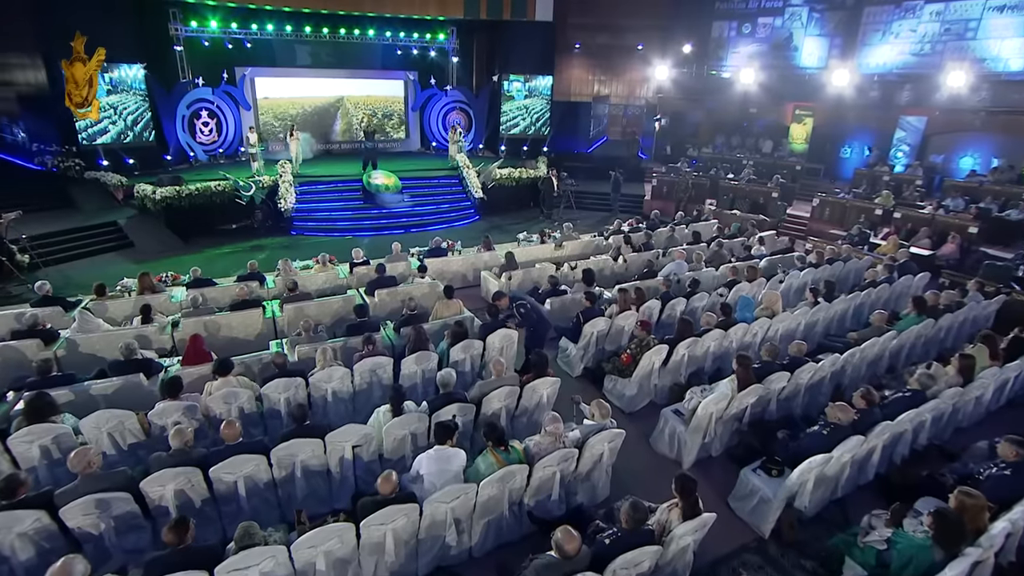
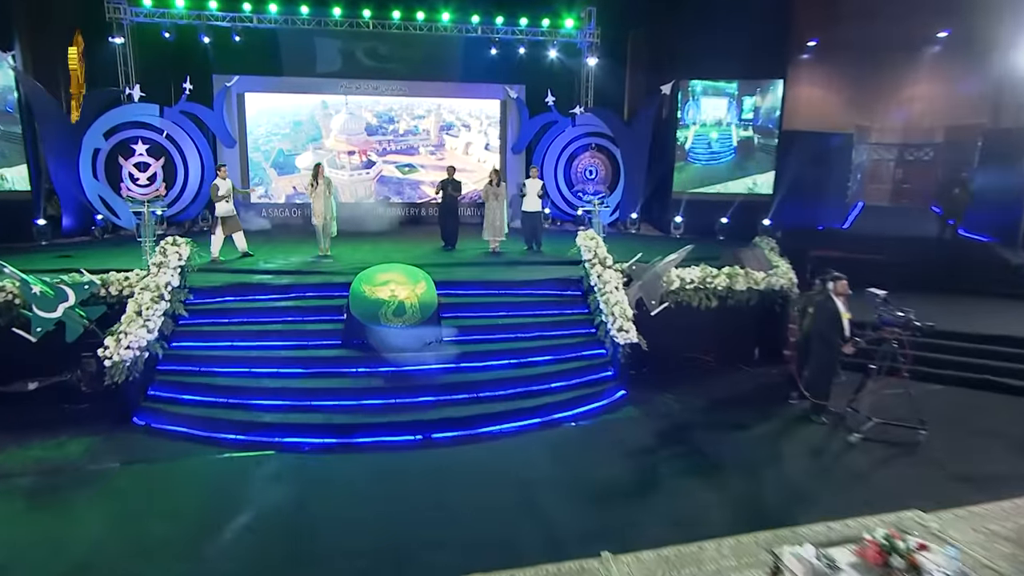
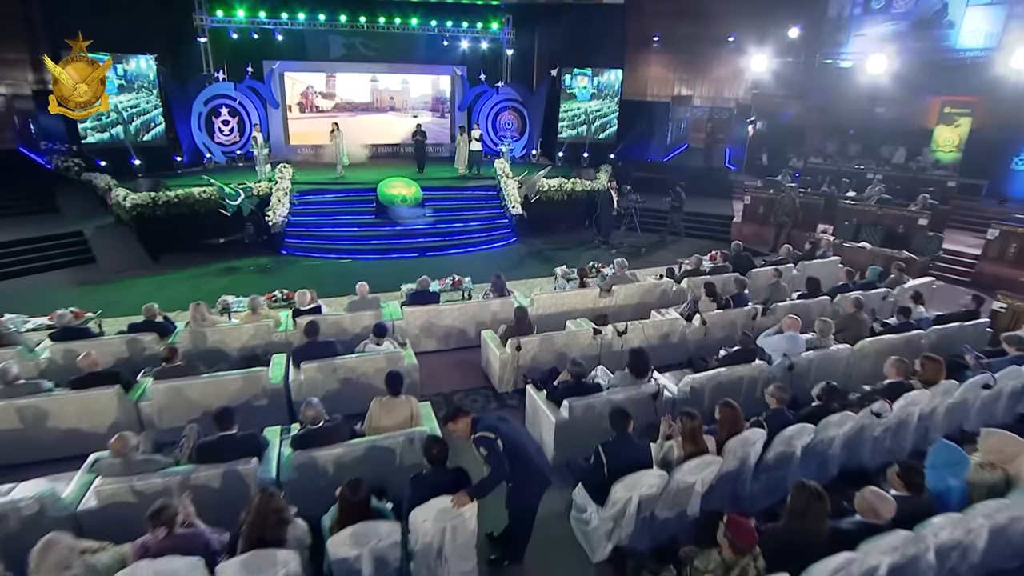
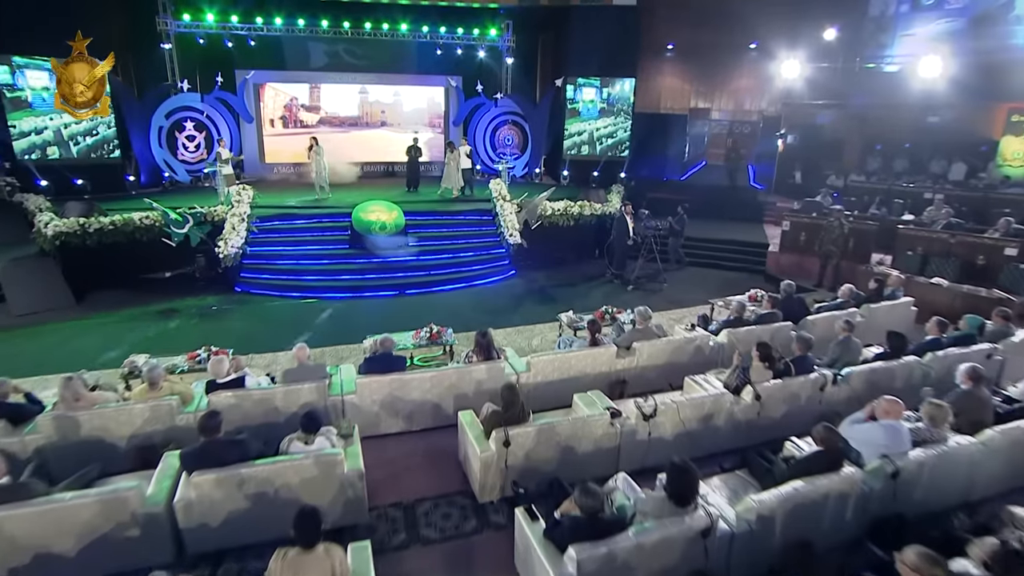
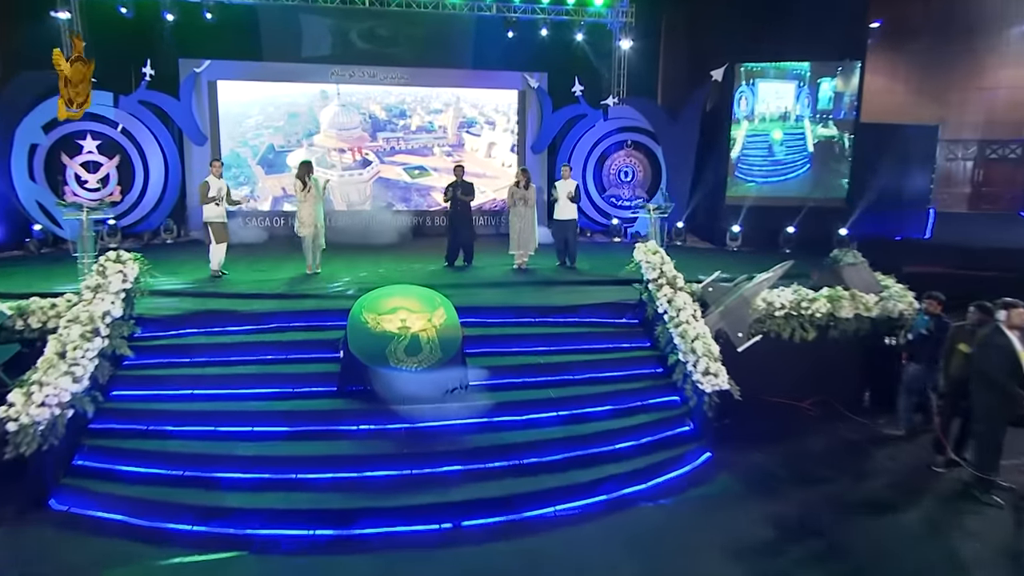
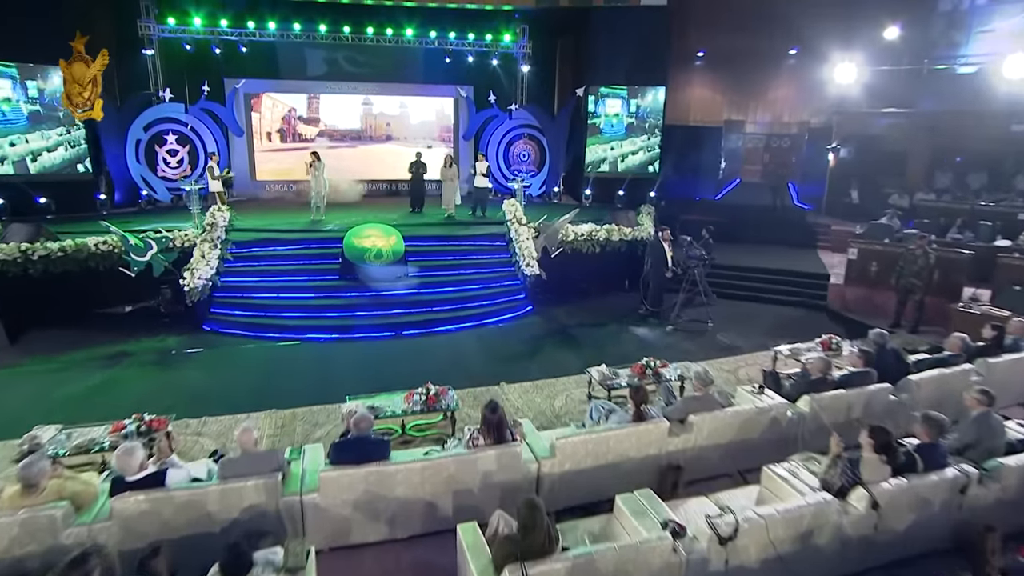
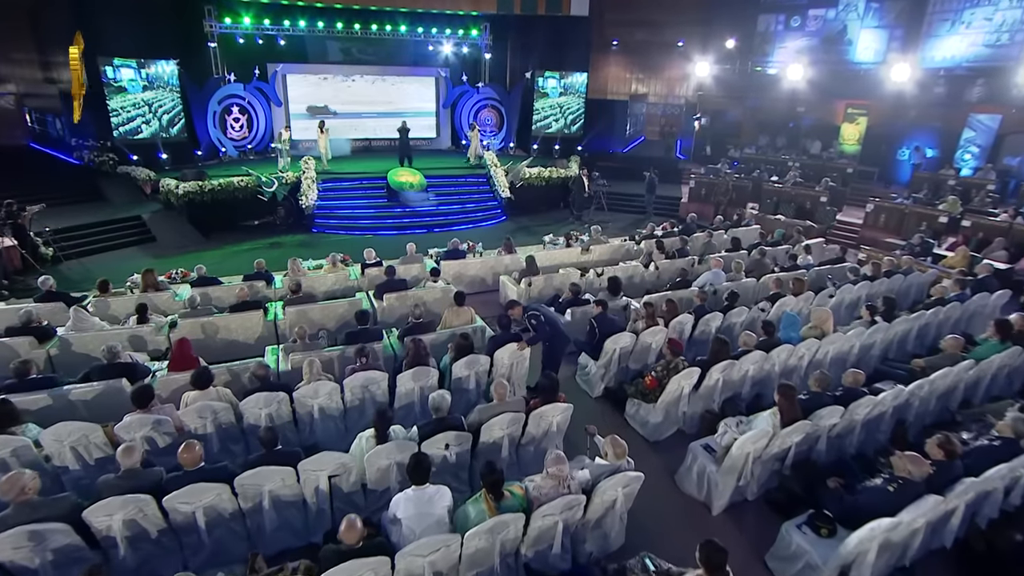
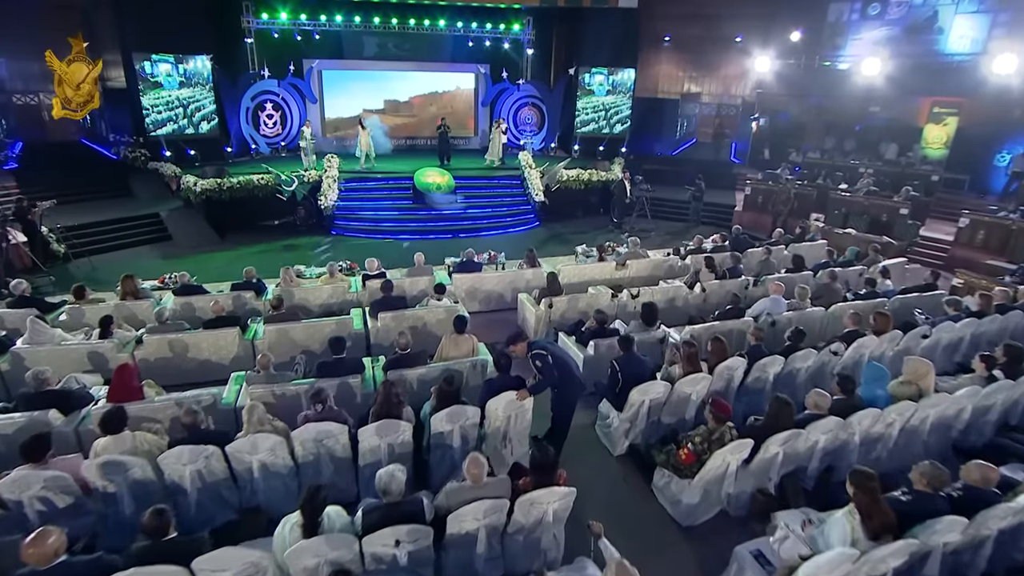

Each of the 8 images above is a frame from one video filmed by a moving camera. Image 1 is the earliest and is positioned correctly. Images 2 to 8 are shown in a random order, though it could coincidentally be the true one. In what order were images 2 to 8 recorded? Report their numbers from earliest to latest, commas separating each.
7, 8, 3, 4, 6, 2, 5
